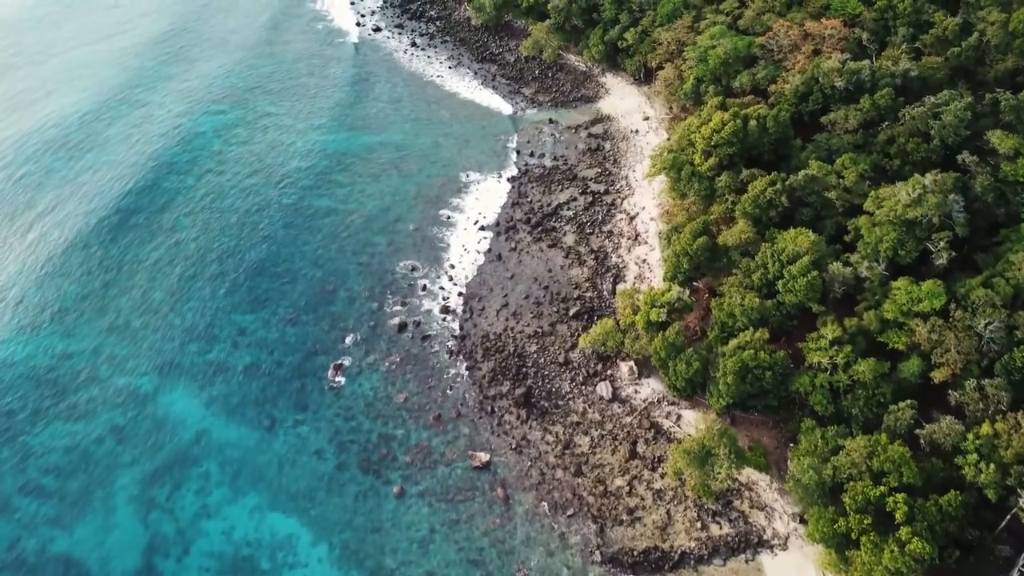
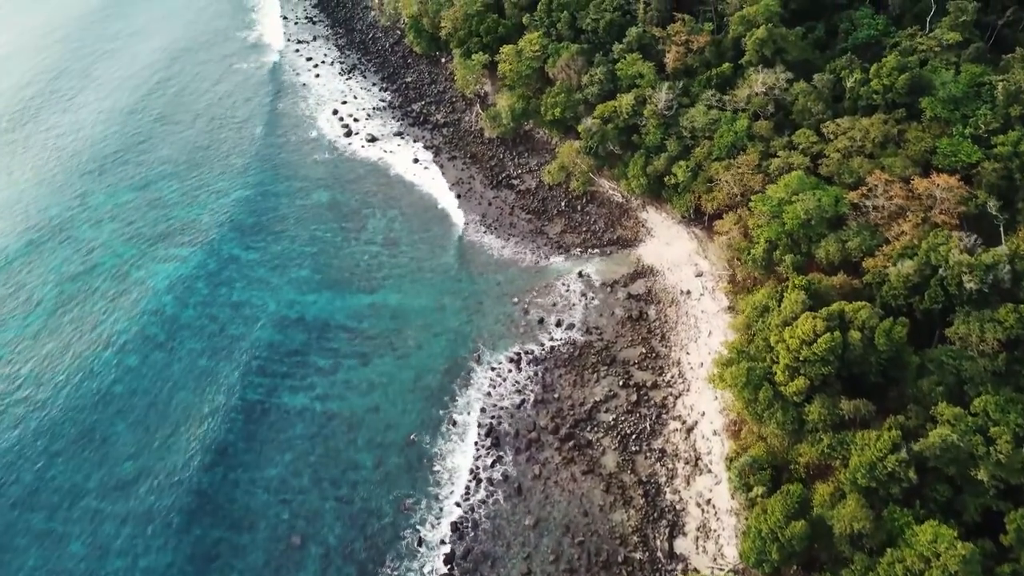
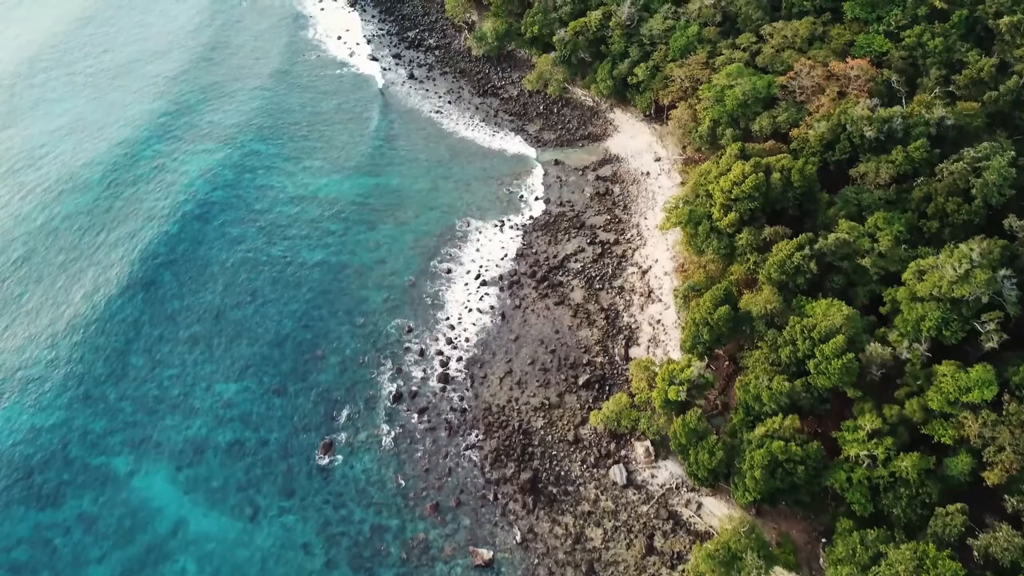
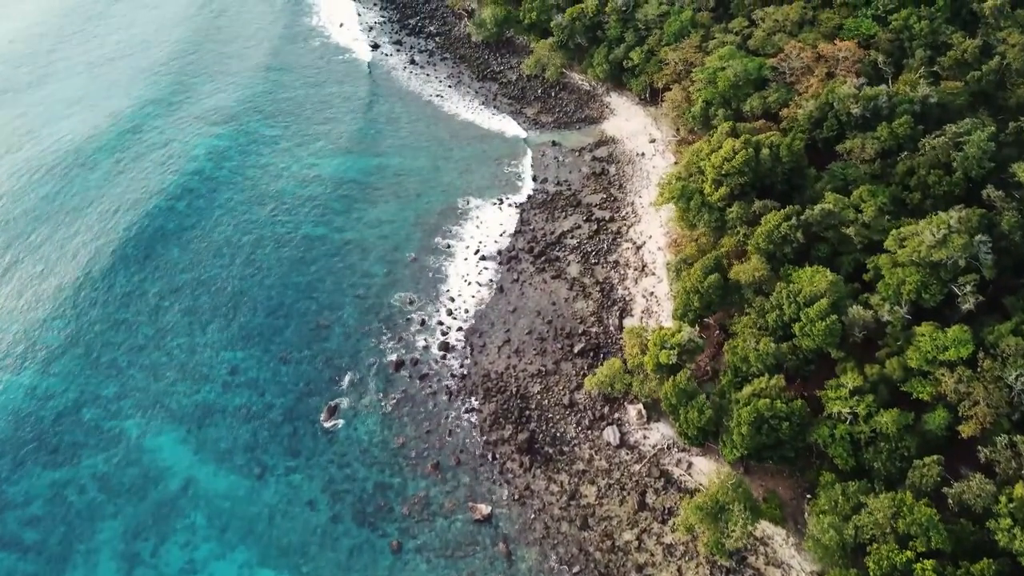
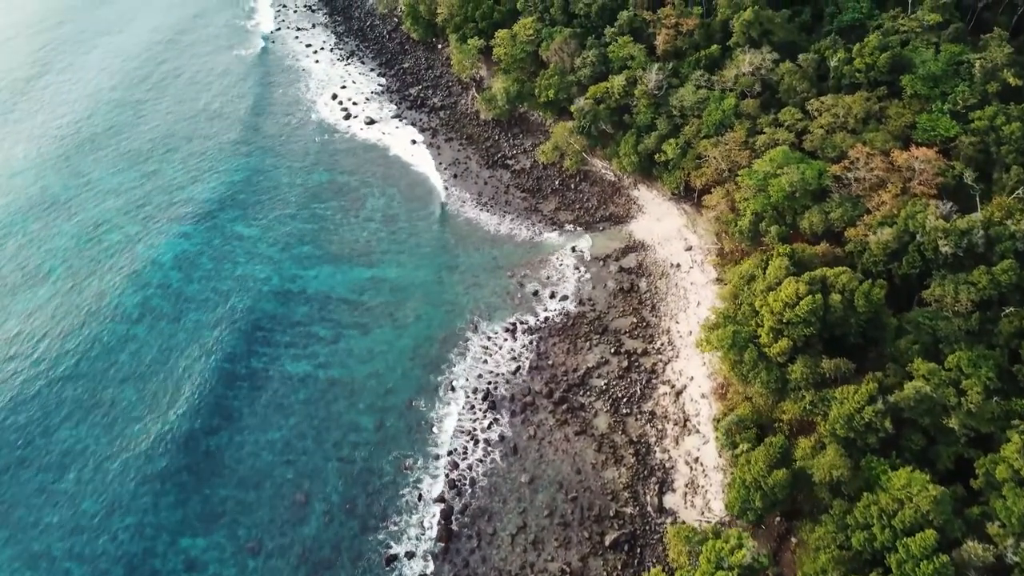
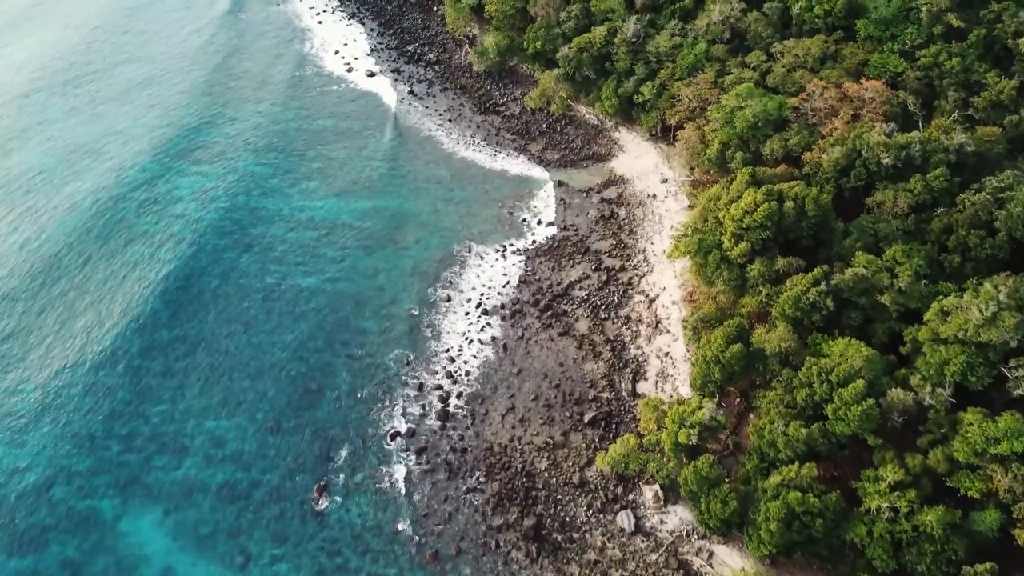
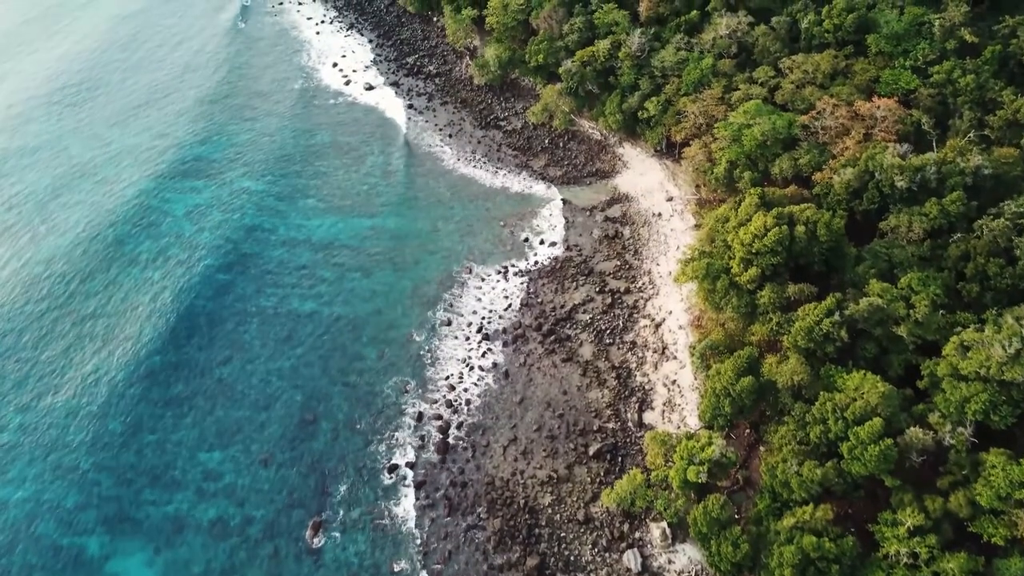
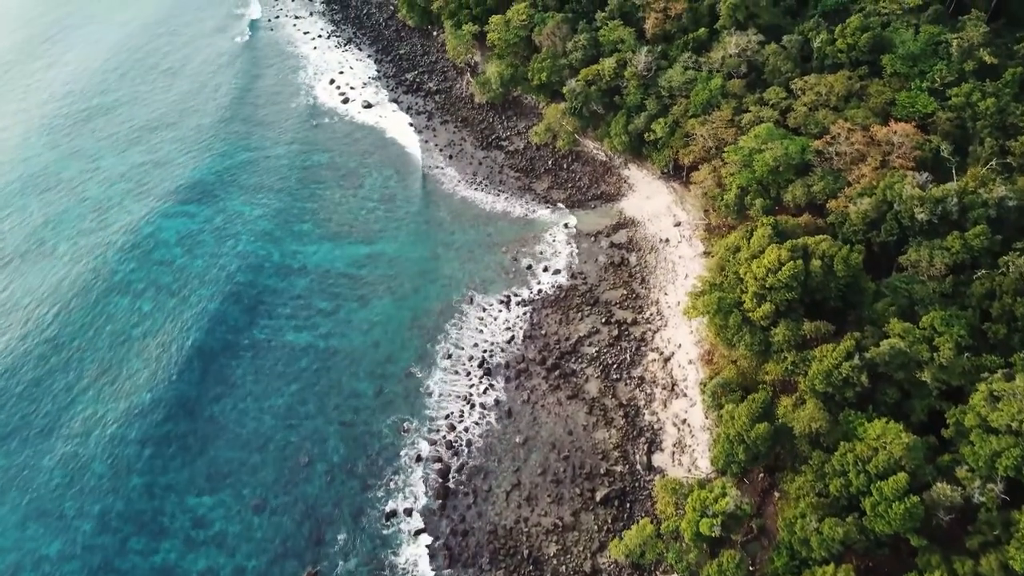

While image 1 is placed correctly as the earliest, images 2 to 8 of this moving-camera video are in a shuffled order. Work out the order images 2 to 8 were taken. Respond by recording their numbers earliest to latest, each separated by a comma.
4, 3, 6, 7, 8, 5, 2
